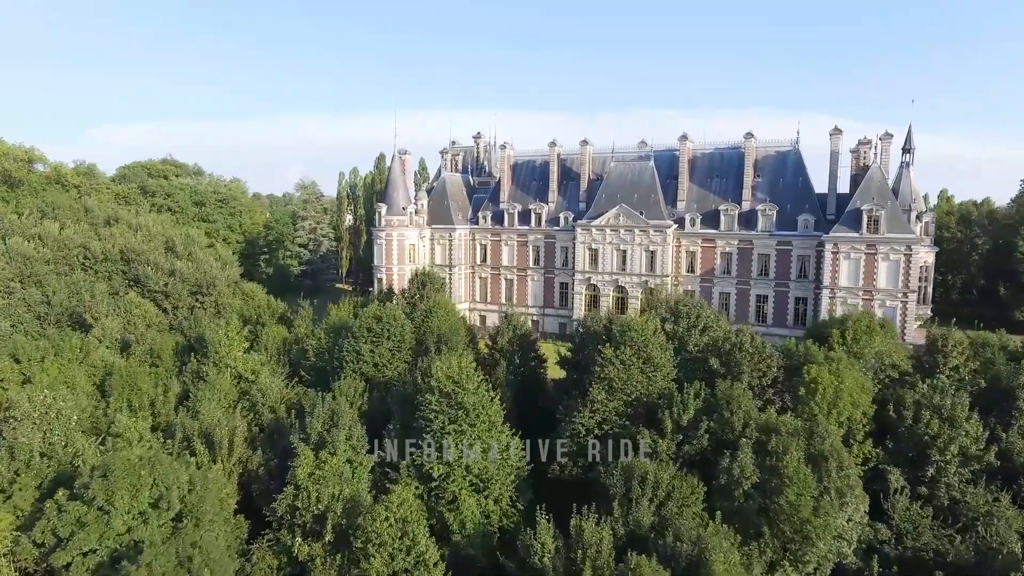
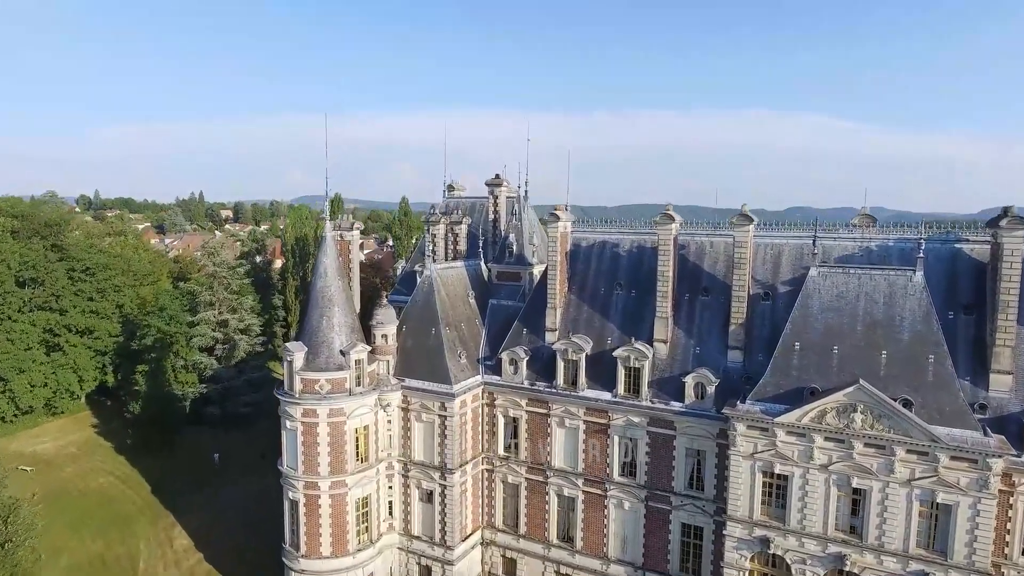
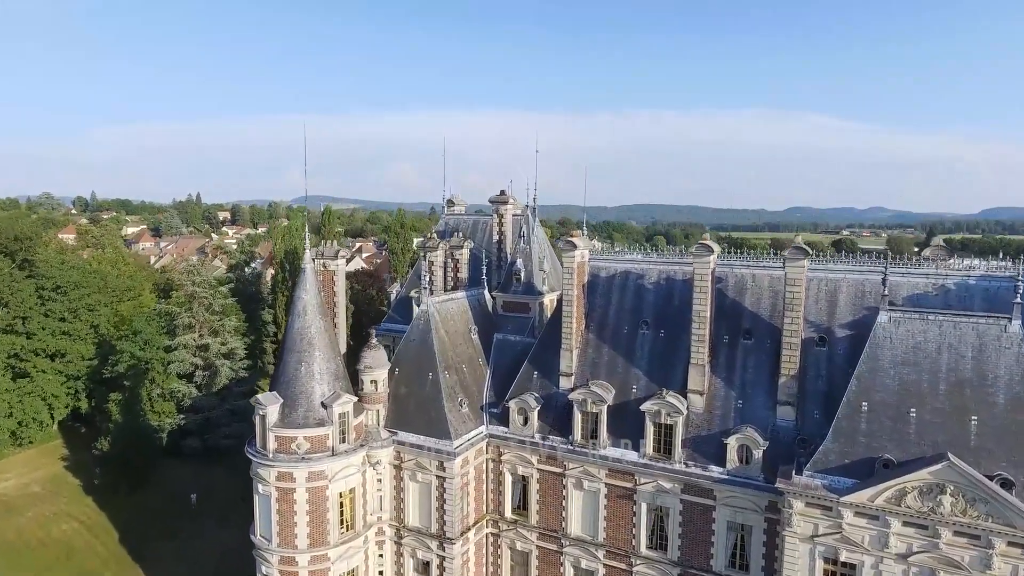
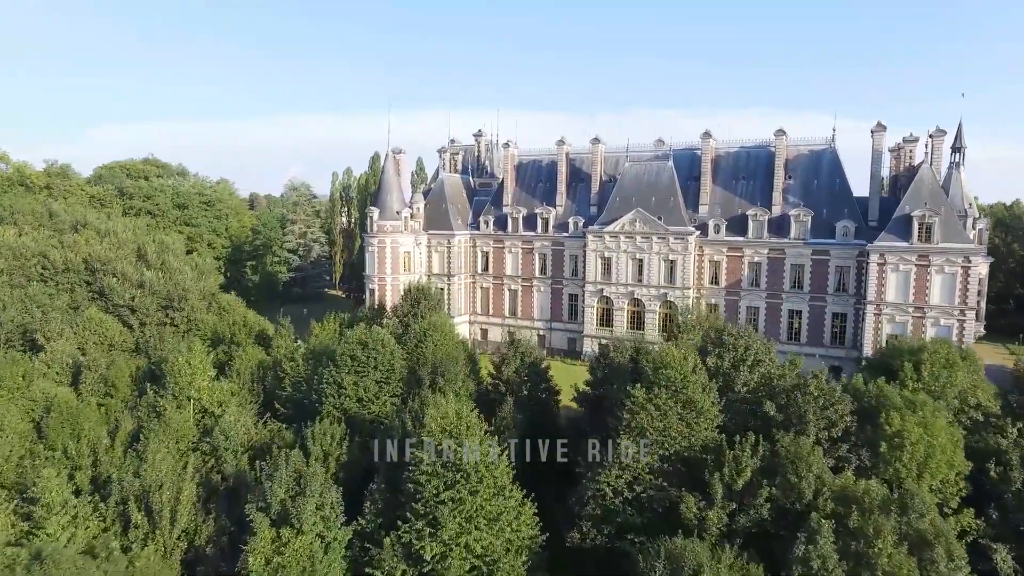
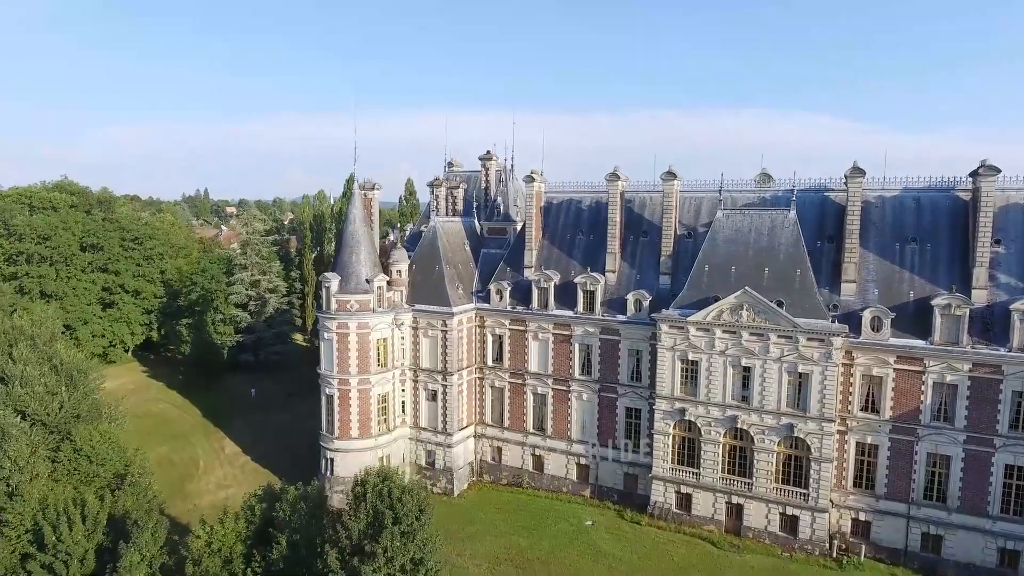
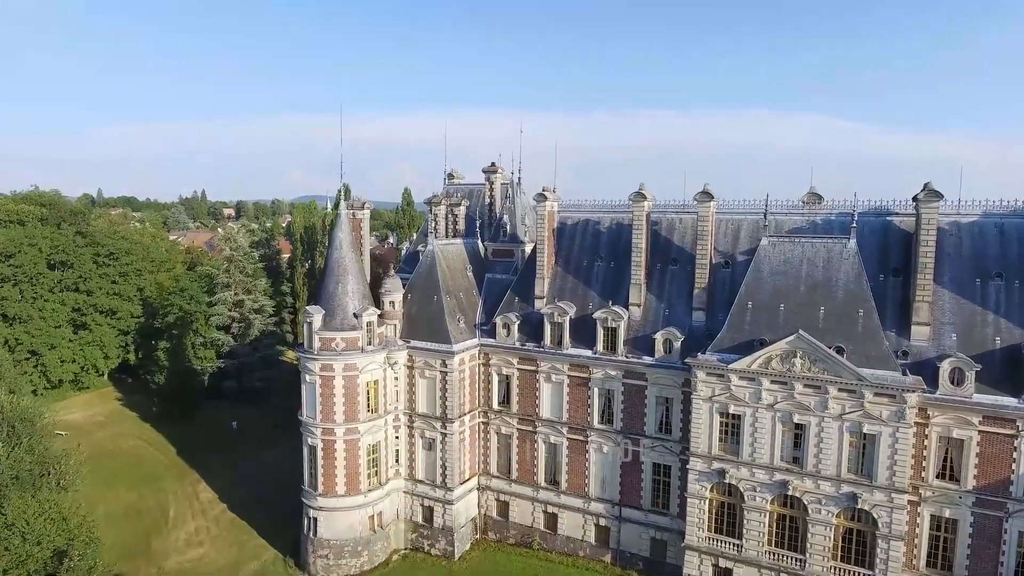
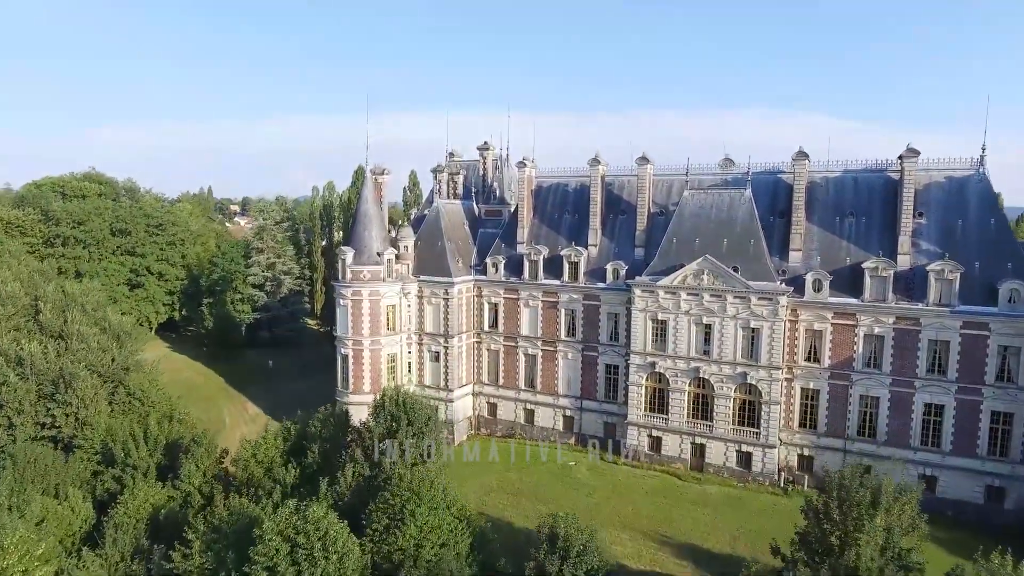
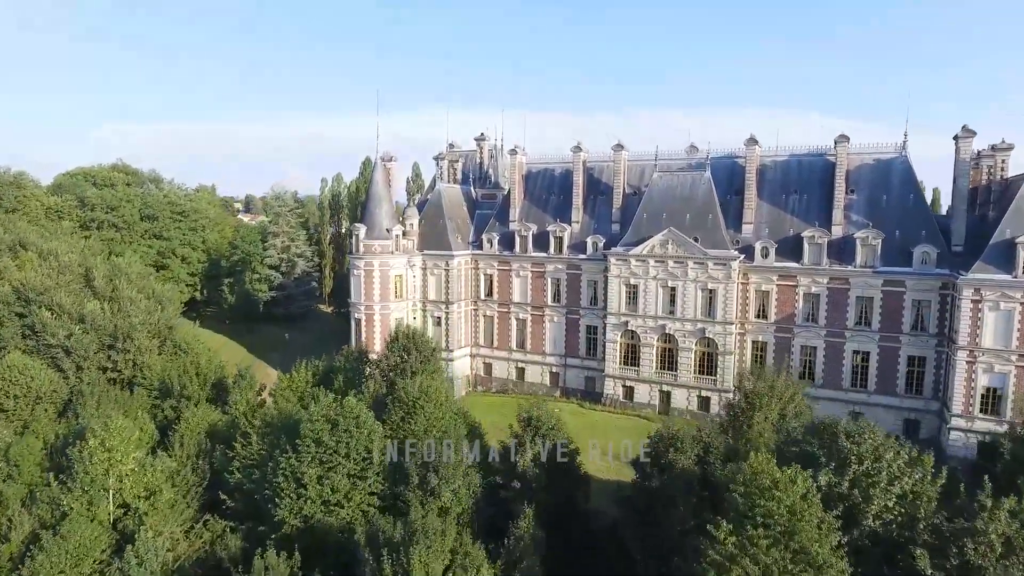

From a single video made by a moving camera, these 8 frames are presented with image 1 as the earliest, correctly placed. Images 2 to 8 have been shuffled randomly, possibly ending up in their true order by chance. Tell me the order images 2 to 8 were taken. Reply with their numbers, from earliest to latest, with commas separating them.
4, 8, 7, 5, 6, 2, 3
